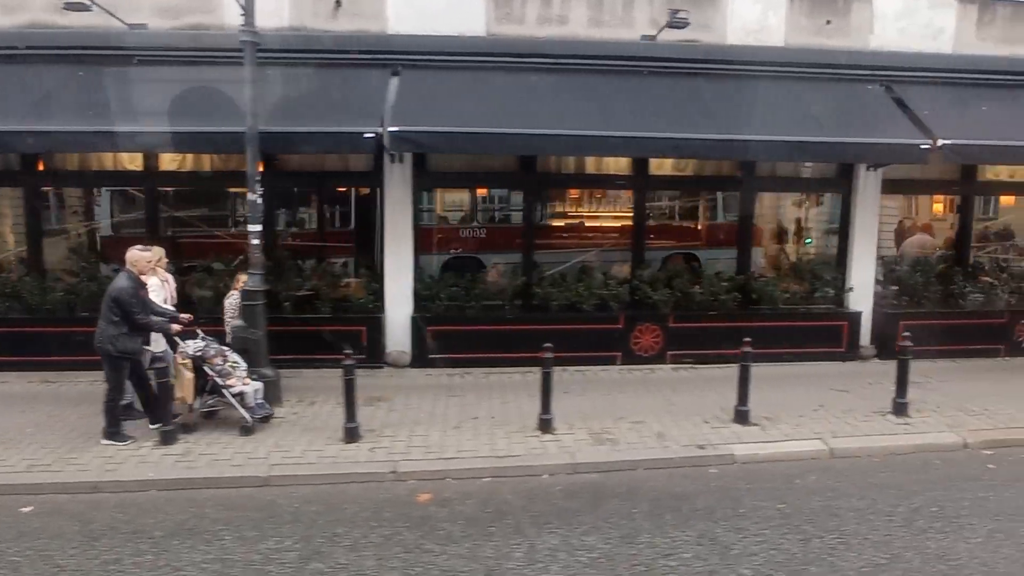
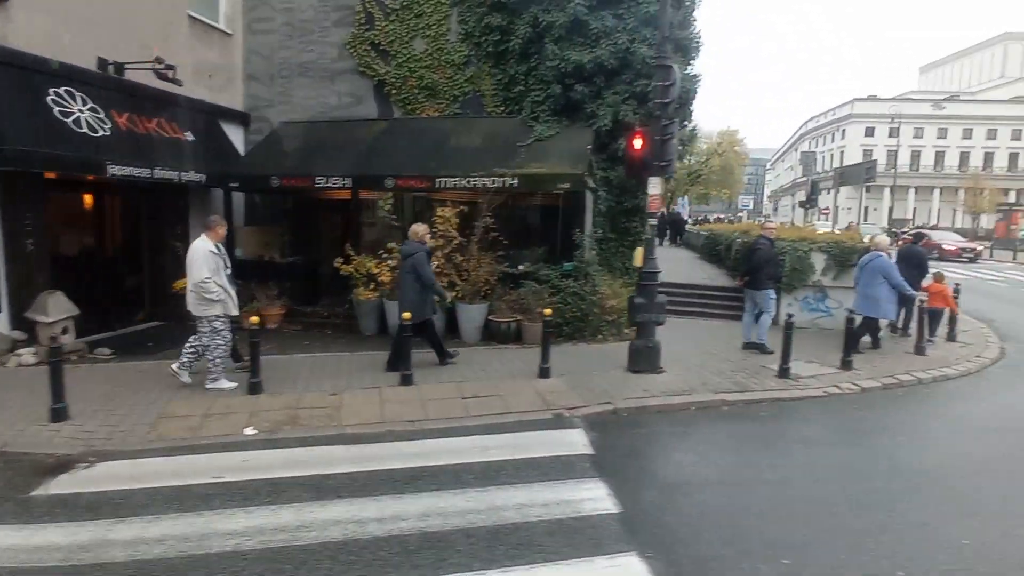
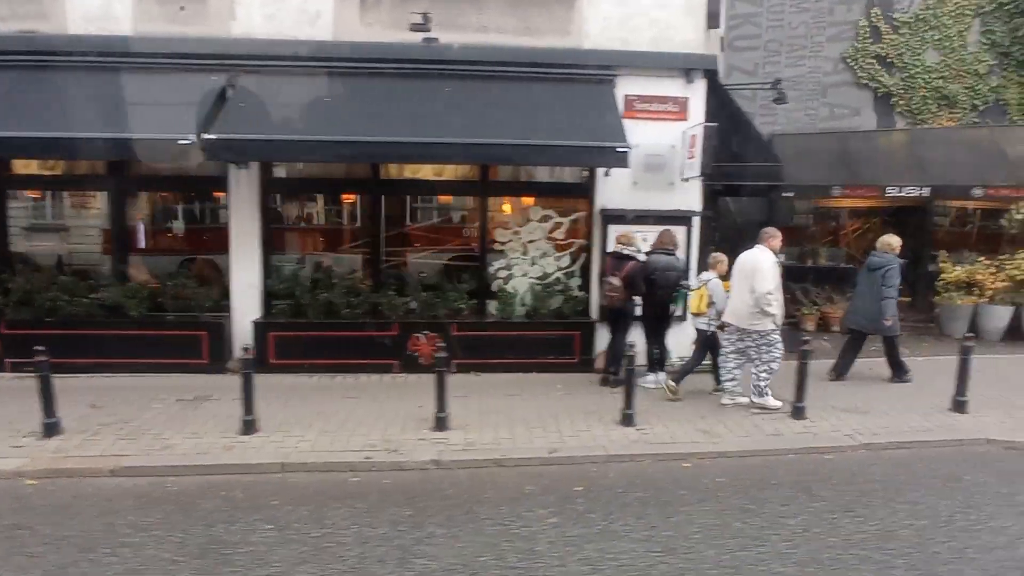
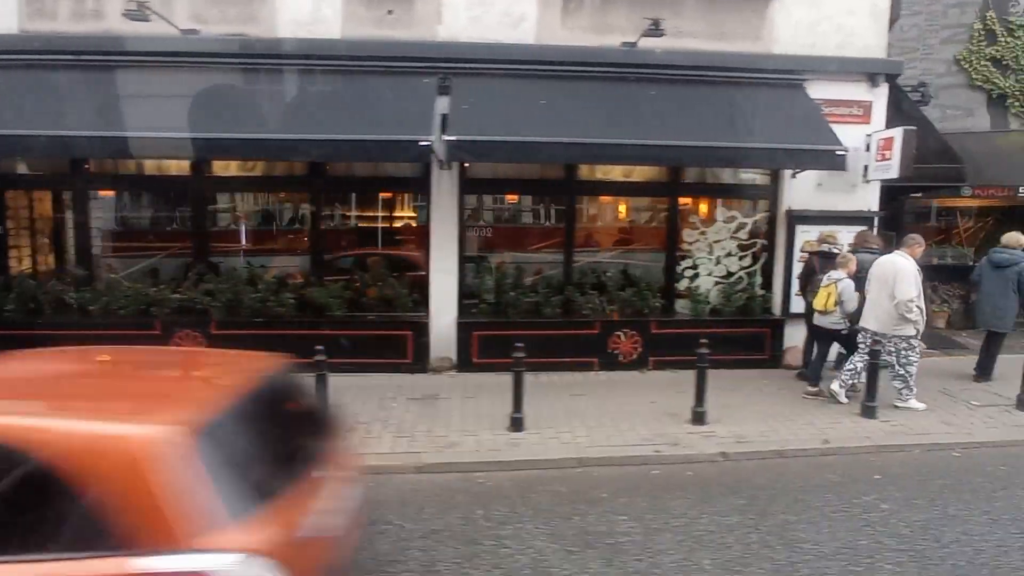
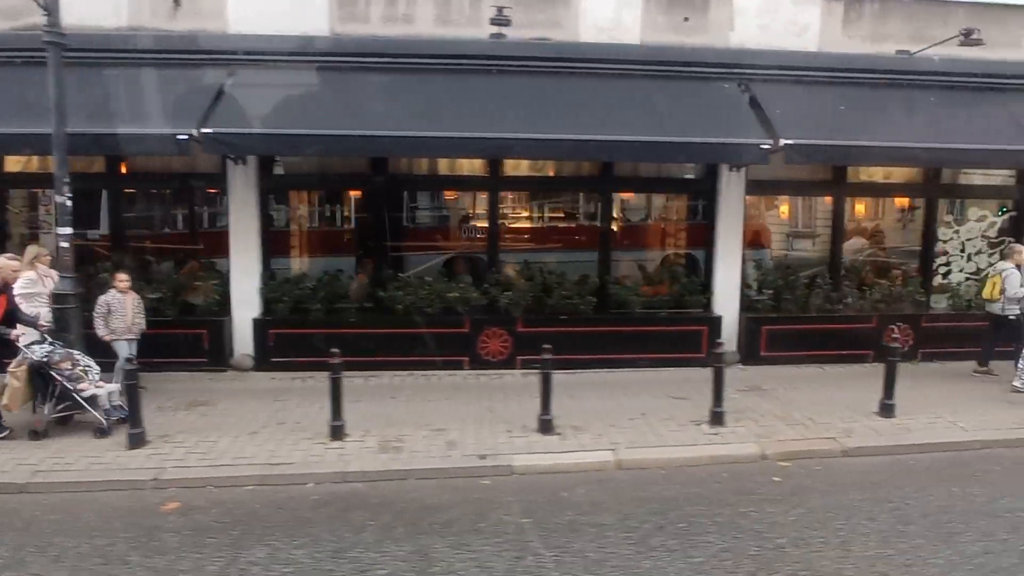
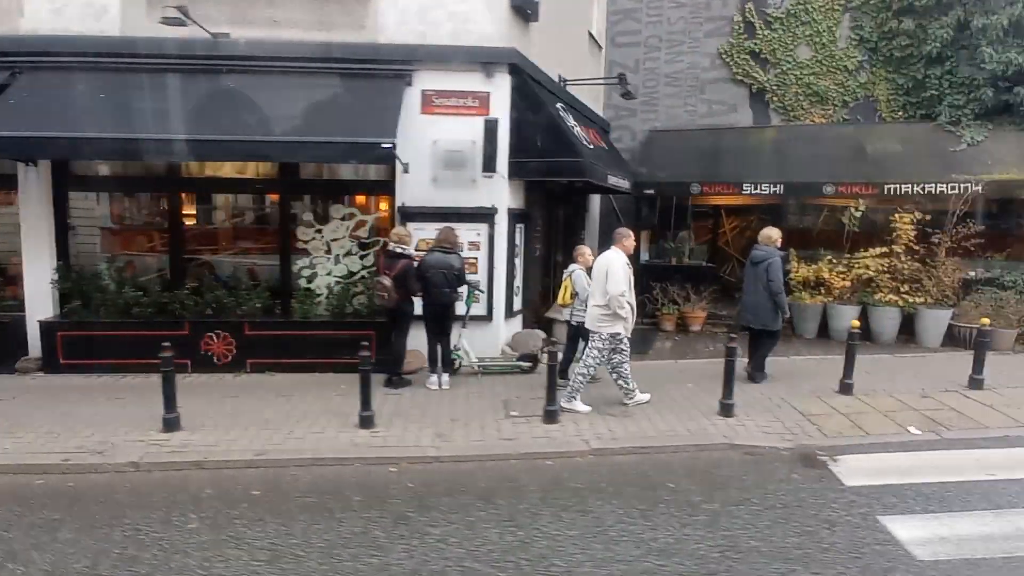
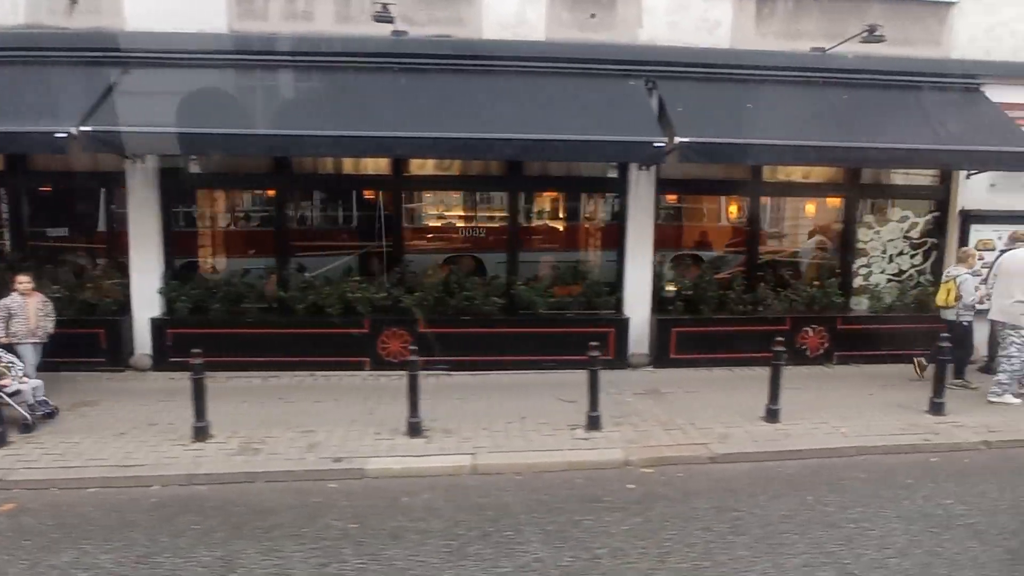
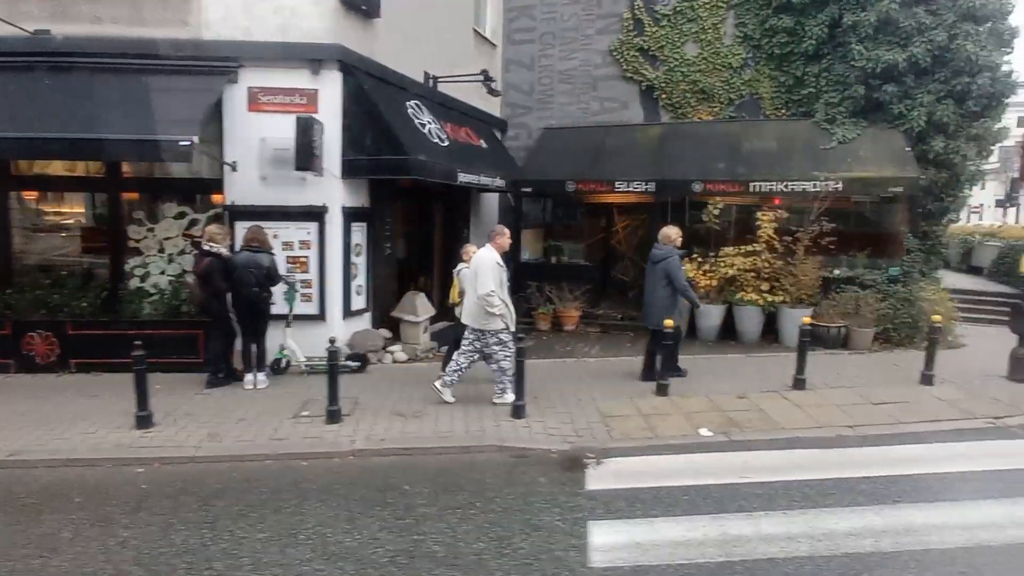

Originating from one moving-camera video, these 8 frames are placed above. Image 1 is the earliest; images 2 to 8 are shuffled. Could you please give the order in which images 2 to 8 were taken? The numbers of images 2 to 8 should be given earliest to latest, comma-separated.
5, 7, 4, 3, 6, 8, 2
